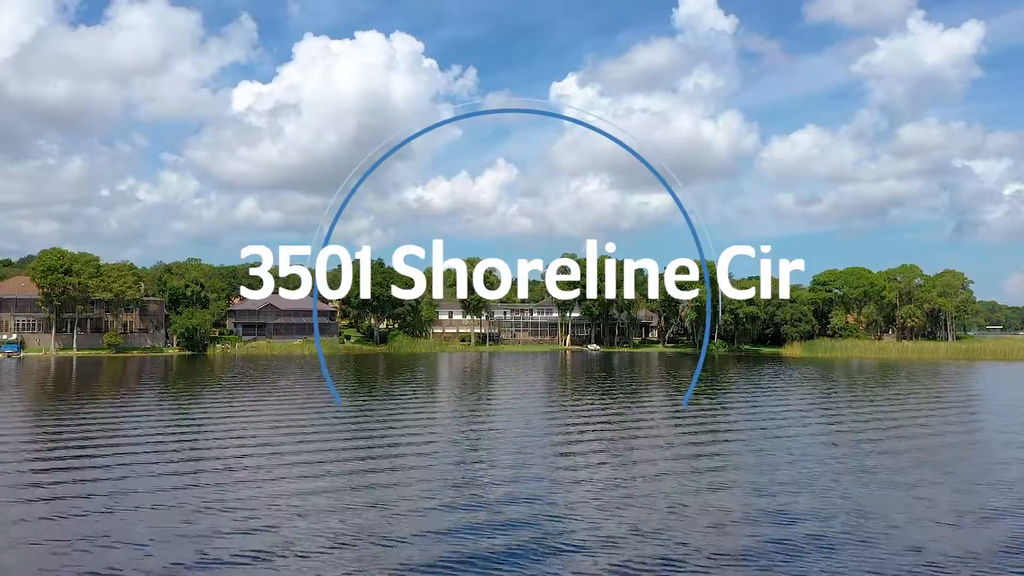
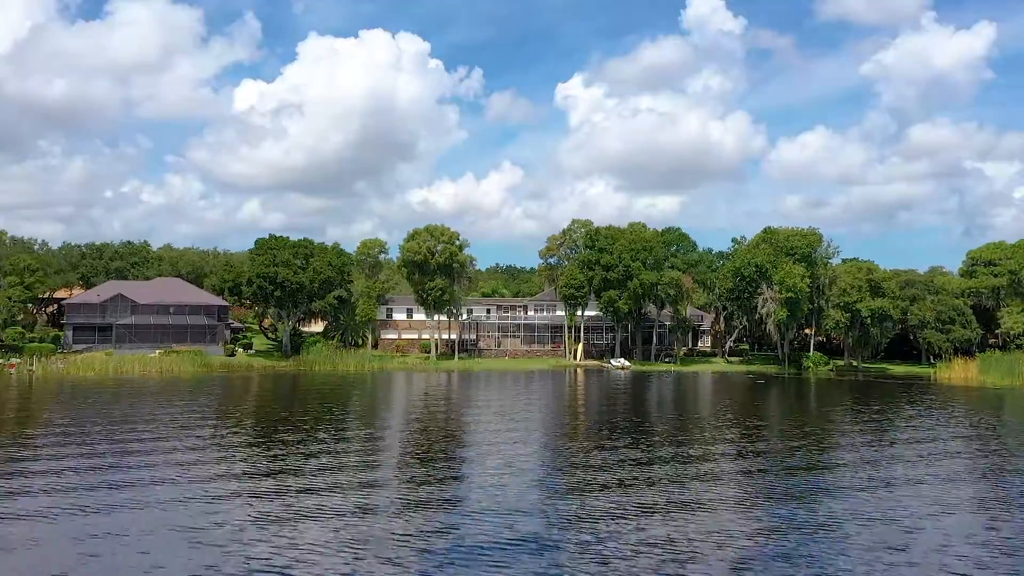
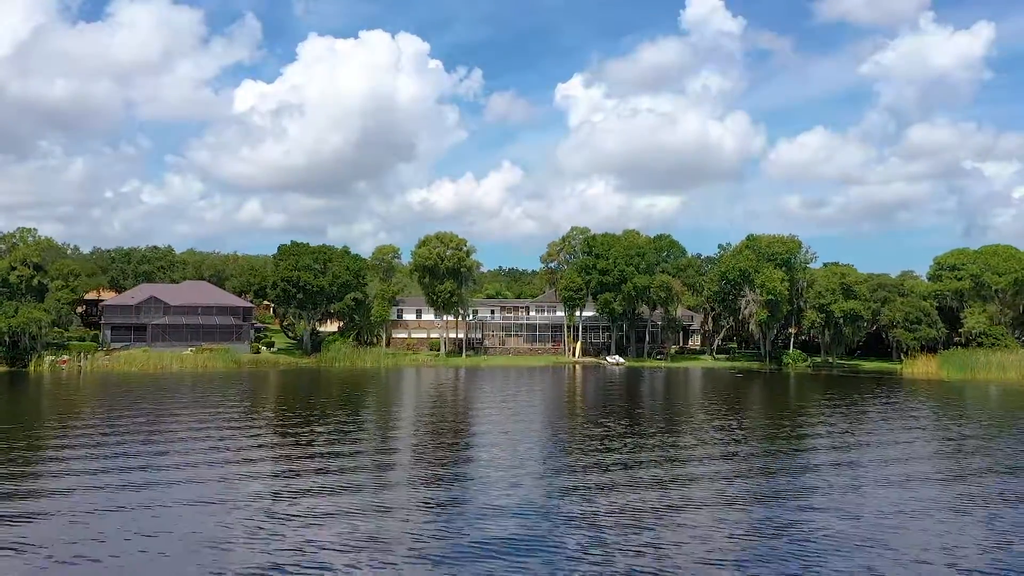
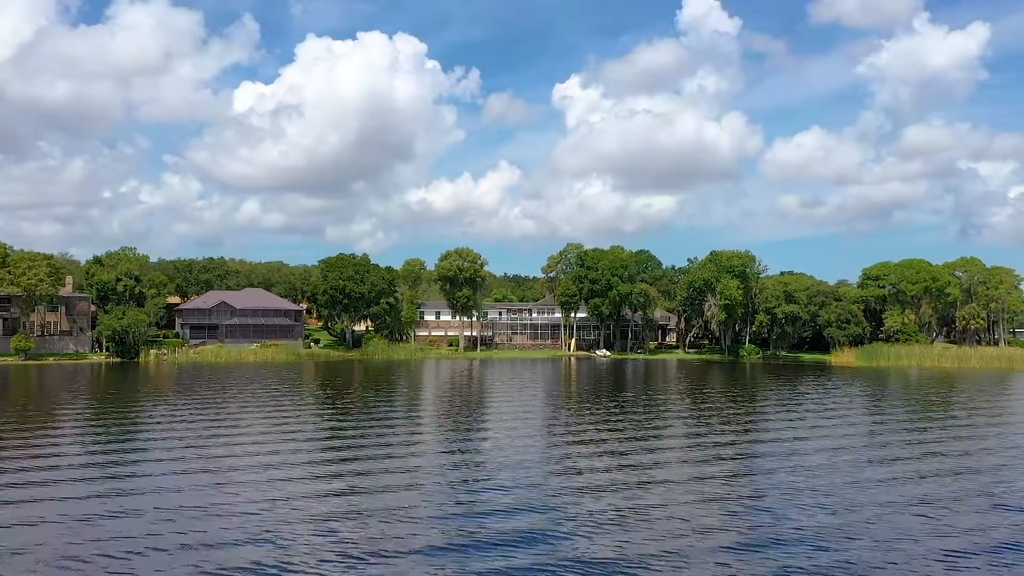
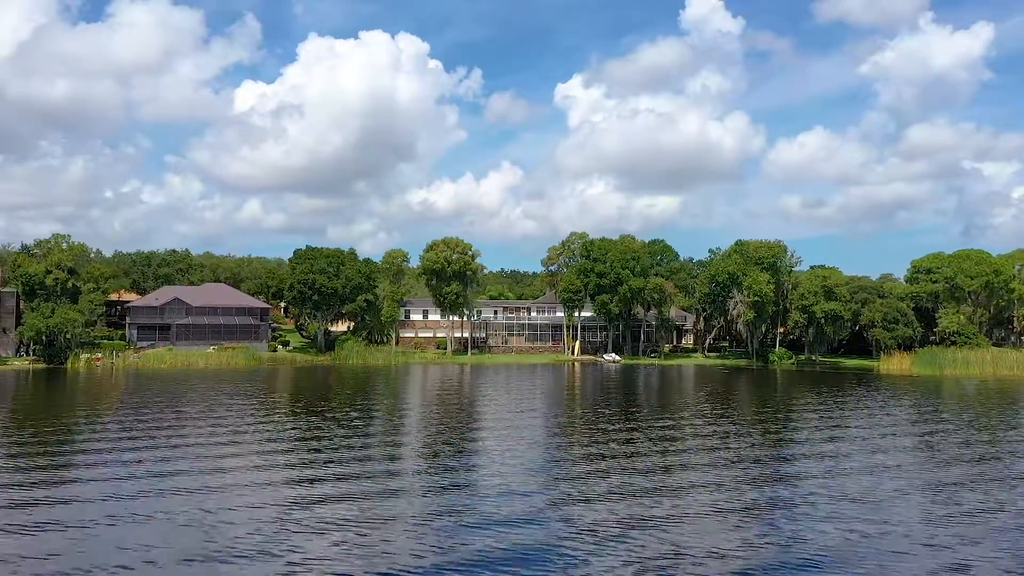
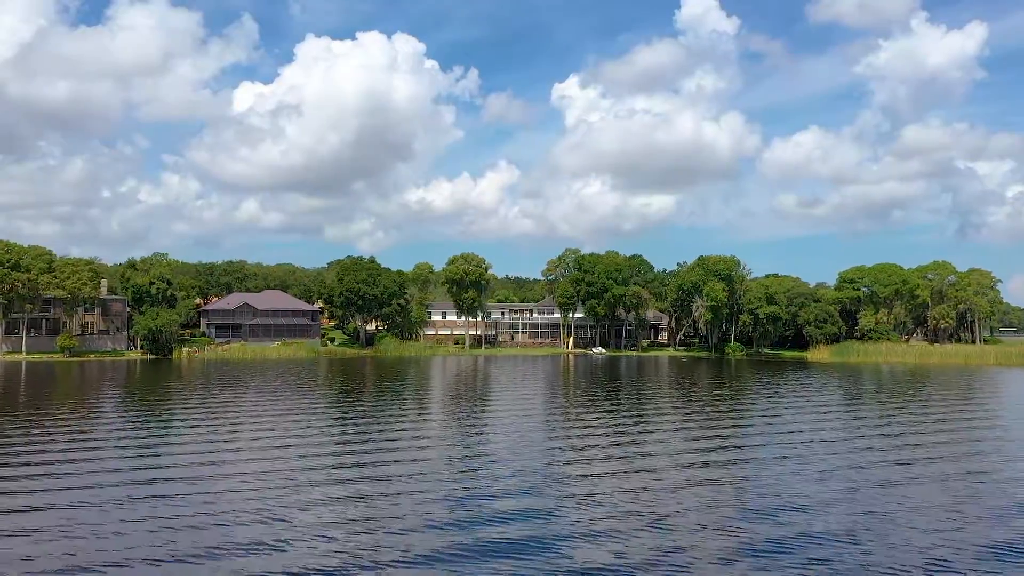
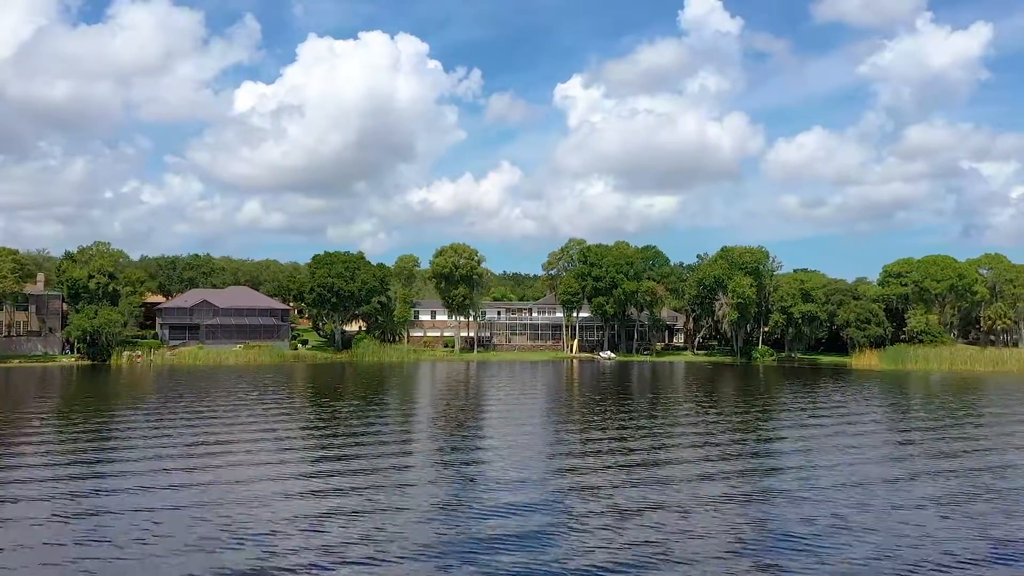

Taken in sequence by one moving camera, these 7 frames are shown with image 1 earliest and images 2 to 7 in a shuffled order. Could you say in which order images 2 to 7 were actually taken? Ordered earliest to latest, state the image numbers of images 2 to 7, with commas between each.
6, 4, 7, 5, 3, 2
